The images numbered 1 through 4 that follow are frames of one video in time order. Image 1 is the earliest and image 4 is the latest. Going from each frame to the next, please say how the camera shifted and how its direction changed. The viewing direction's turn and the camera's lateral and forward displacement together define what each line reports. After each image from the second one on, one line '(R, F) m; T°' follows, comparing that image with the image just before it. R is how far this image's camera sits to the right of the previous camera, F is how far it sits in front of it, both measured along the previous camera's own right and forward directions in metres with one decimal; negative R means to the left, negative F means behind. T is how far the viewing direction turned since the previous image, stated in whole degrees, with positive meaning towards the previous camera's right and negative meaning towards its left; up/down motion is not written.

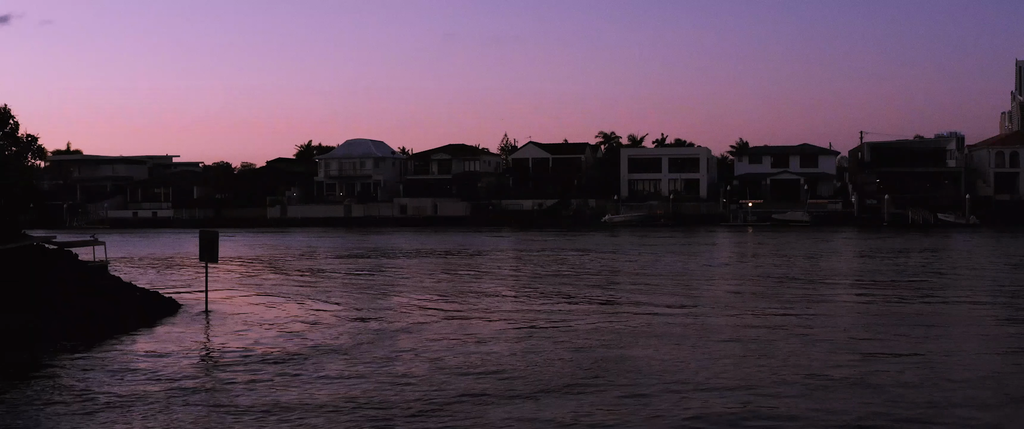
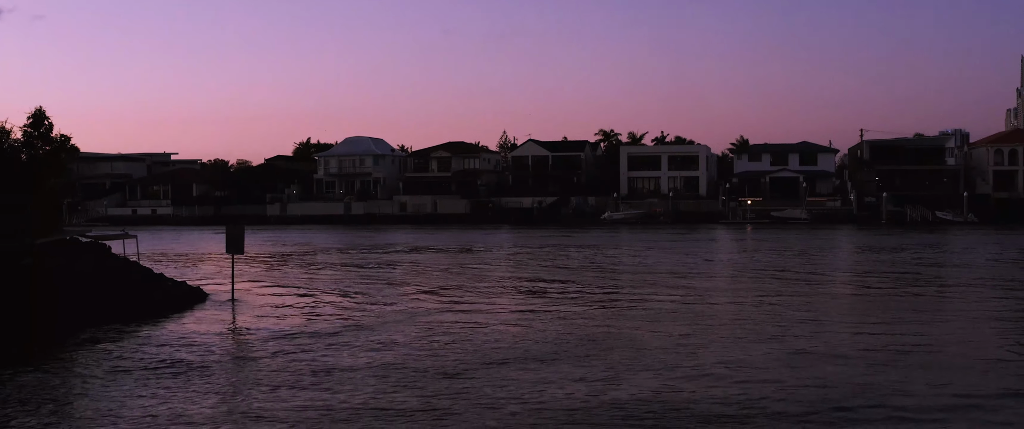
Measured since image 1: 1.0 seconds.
(-0.2, -0.4) m; 0°
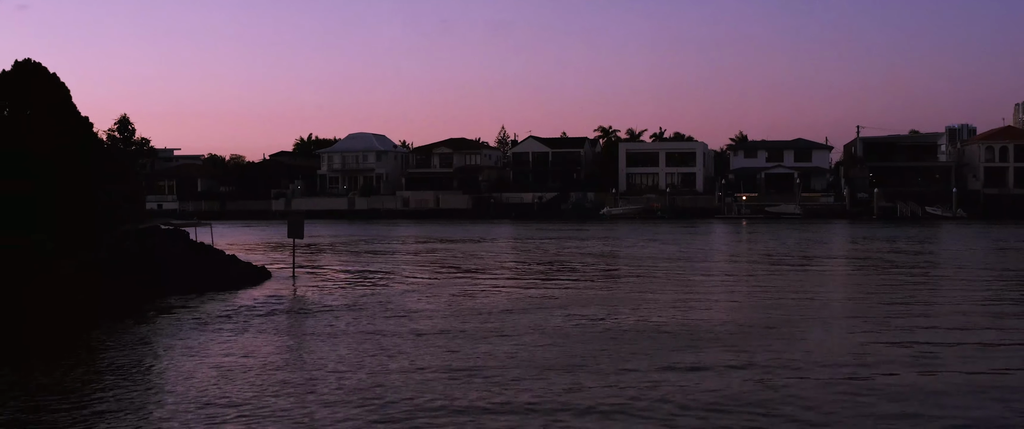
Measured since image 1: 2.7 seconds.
(0.0, -2.6) m; 0°
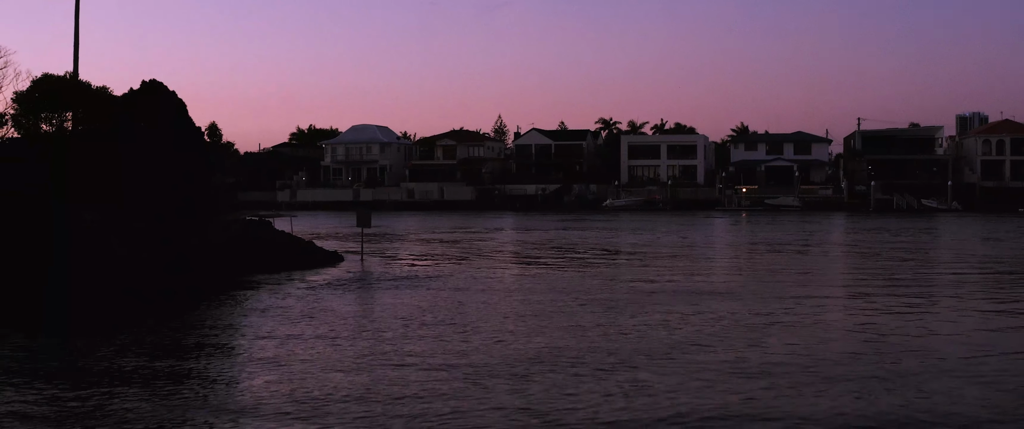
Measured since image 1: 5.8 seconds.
(-0.6, -2.0) m; 0°
